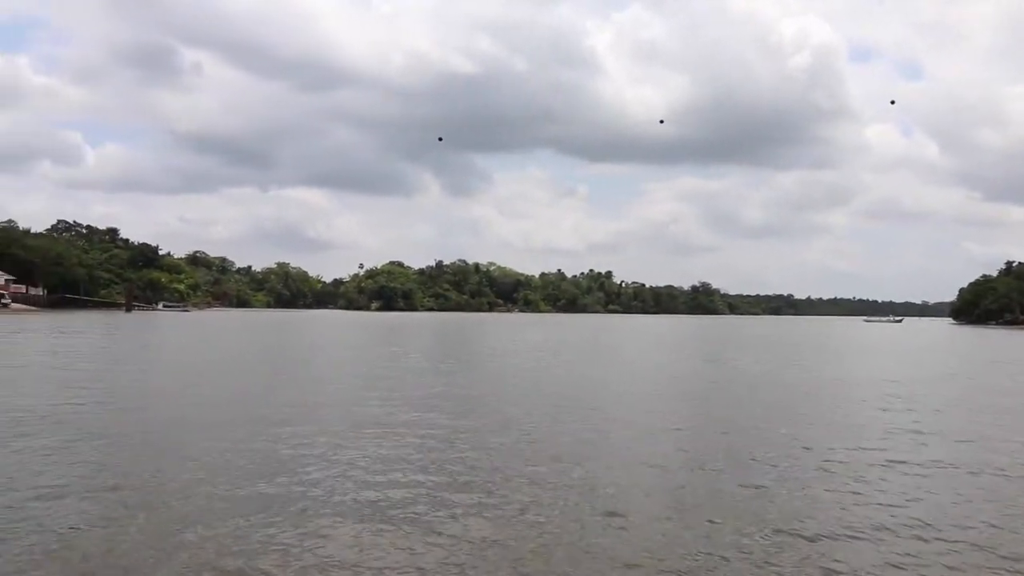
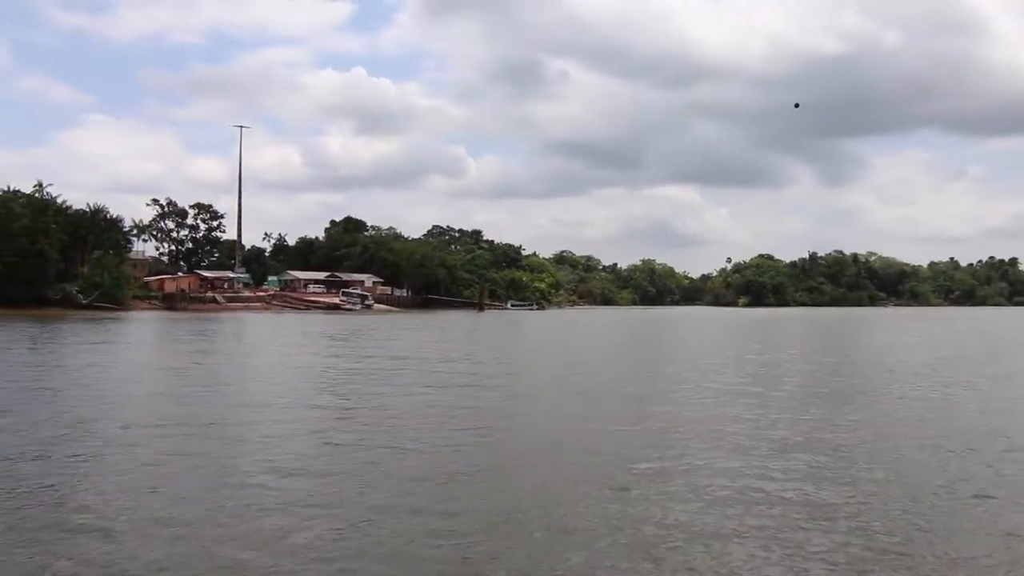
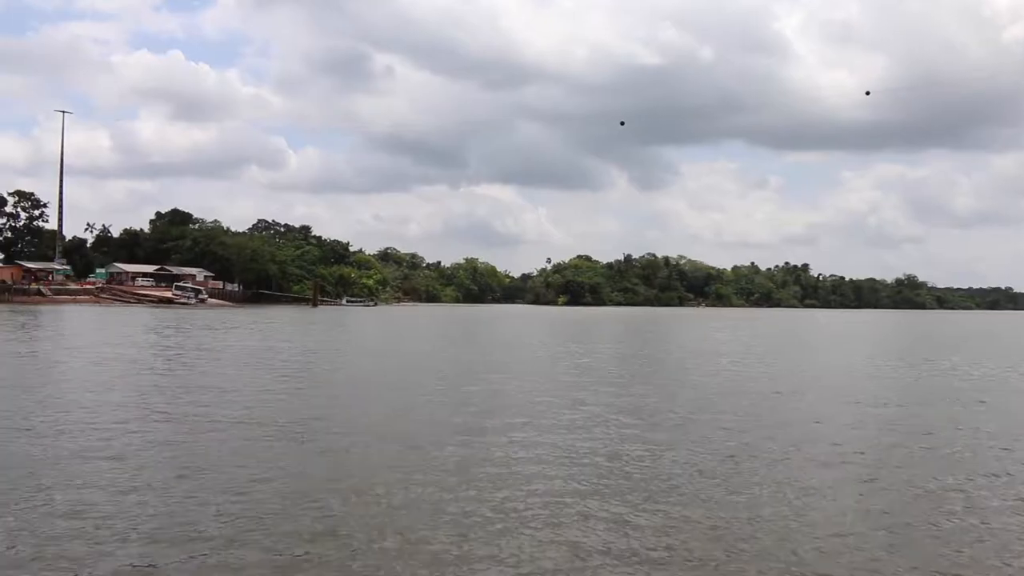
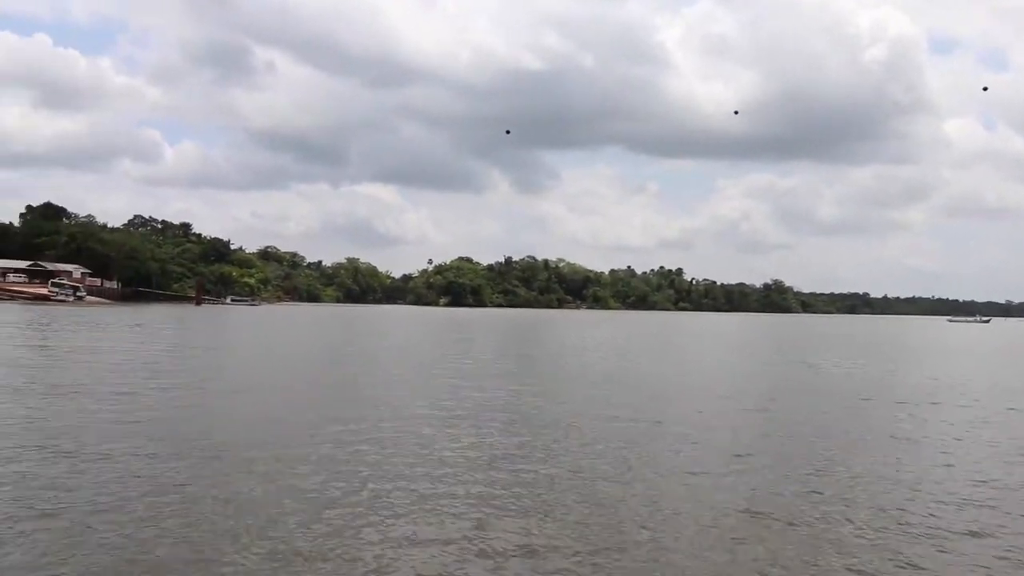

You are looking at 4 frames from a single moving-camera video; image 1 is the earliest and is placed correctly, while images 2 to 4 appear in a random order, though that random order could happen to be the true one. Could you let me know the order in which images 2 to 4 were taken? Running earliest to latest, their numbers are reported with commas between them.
4, 3, 2
